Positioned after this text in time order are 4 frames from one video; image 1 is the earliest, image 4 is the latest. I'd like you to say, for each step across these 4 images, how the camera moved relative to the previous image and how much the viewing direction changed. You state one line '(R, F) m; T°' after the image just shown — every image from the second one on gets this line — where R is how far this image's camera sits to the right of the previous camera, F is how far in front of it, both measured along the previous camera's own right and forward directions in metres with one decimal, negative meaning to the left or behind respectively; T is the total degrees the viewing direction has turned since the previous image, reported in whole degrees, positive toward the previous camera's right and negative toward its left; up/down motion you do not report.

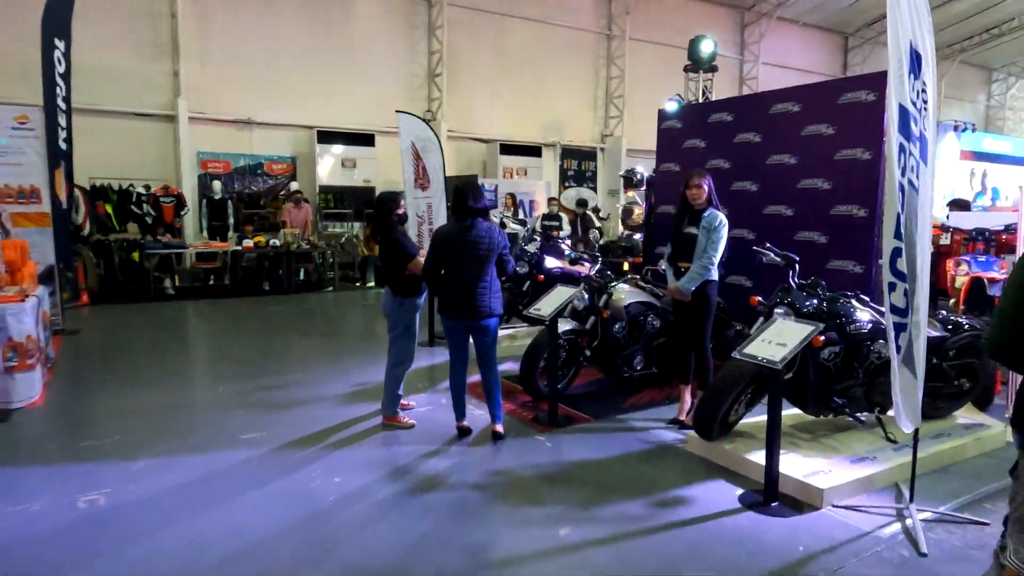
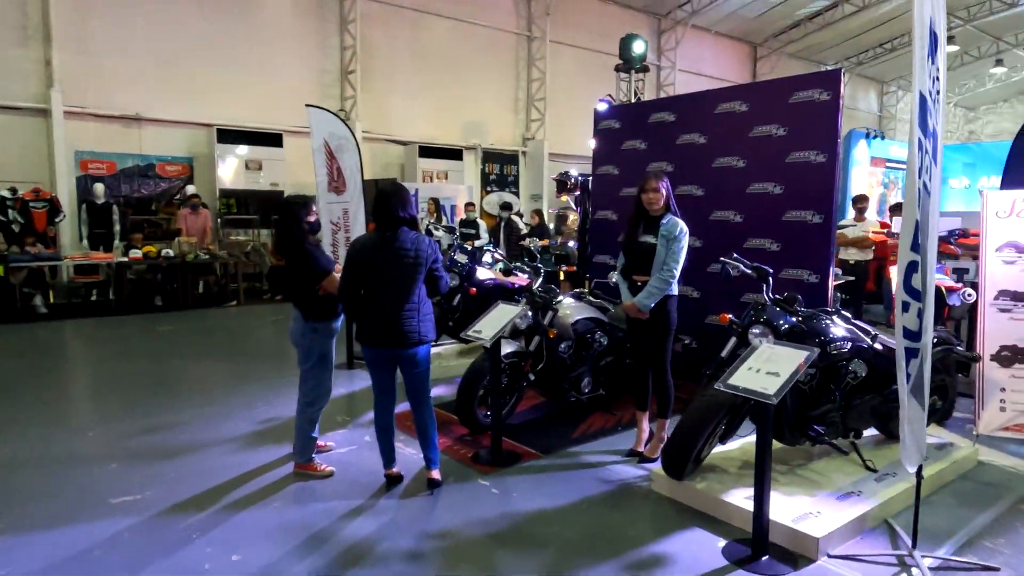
(-0.1, +0.6) m; +7°
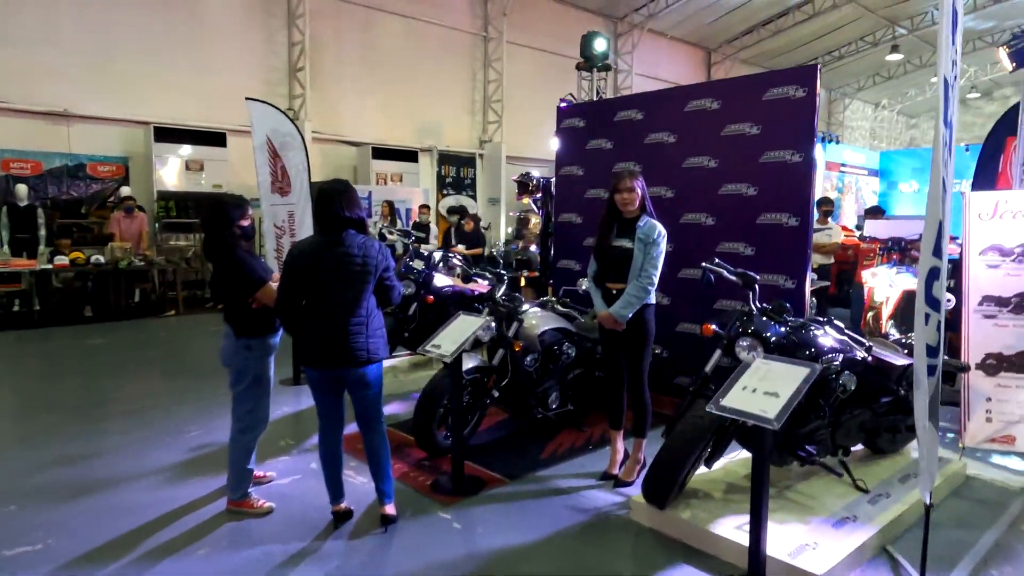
(0.0, +0.3) m; +4°
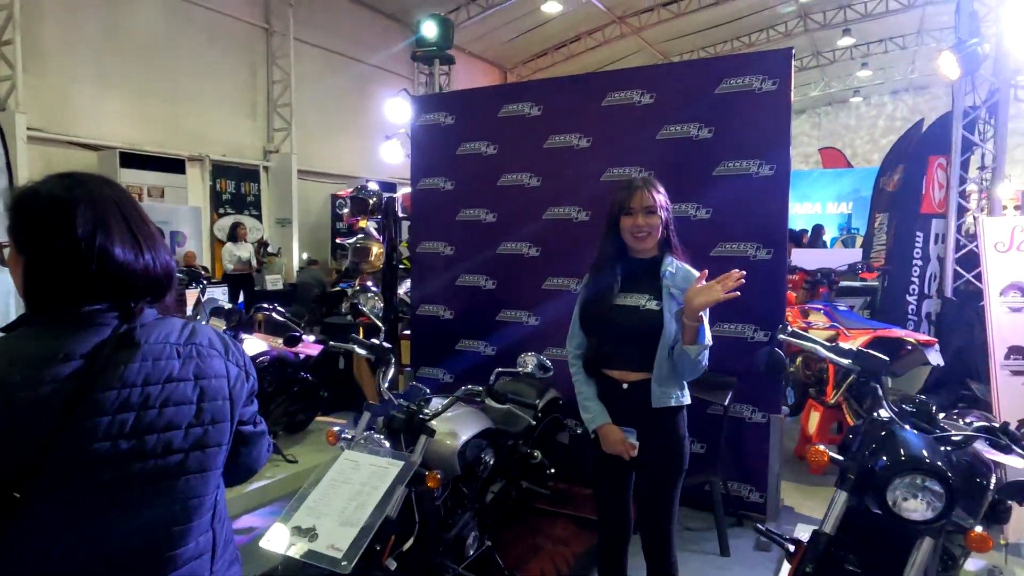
(-0.4, +1.6) m; +19°
